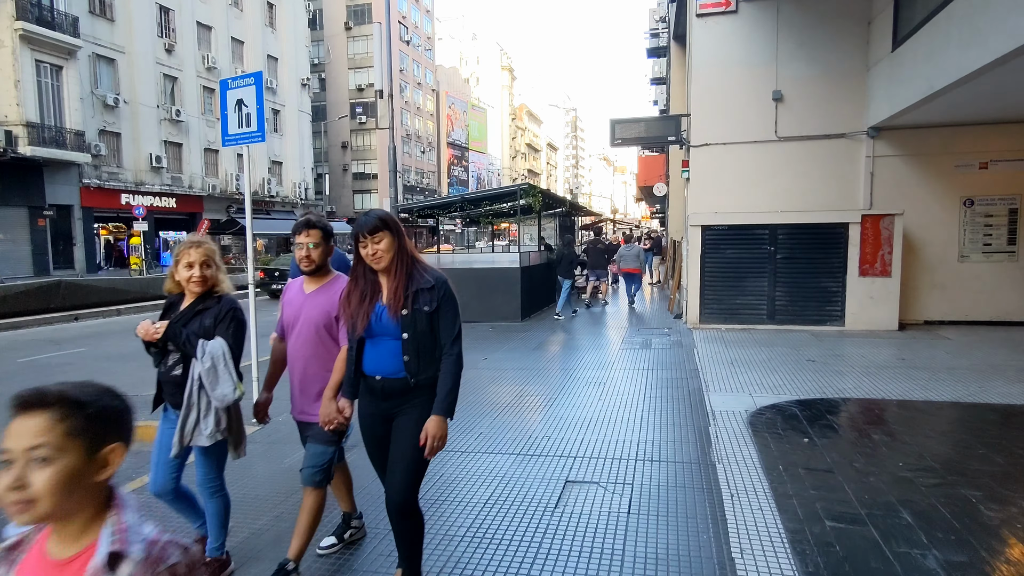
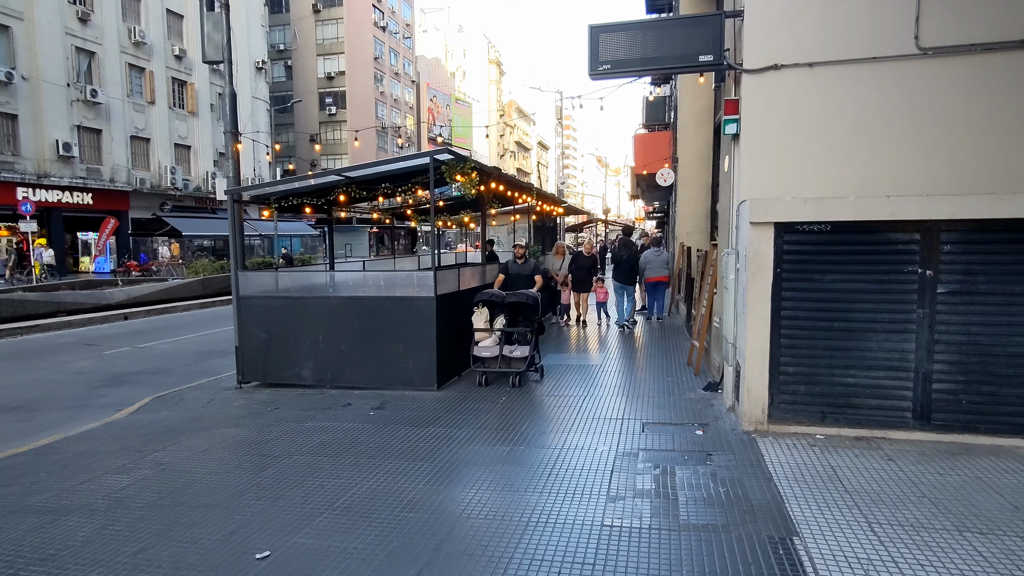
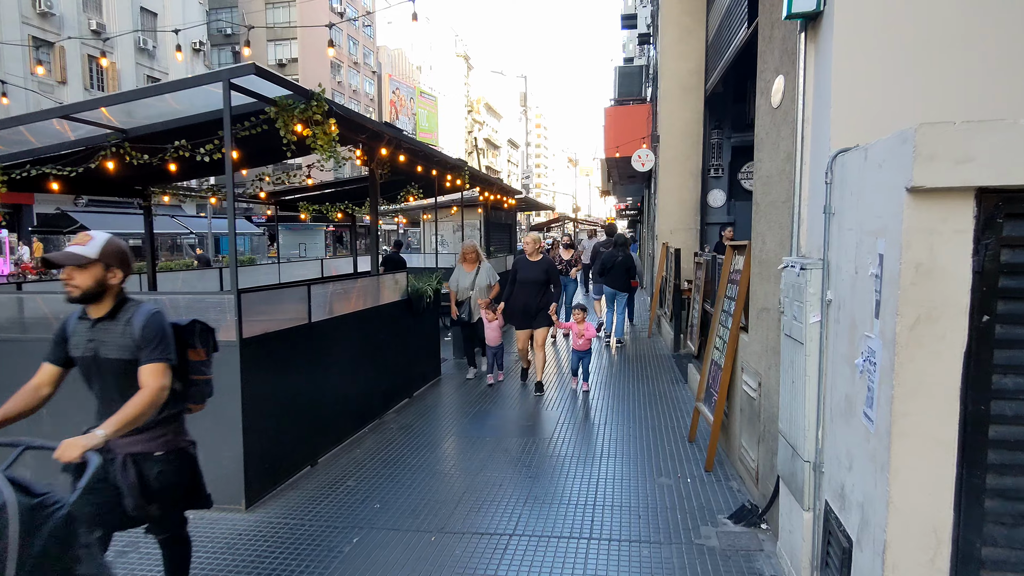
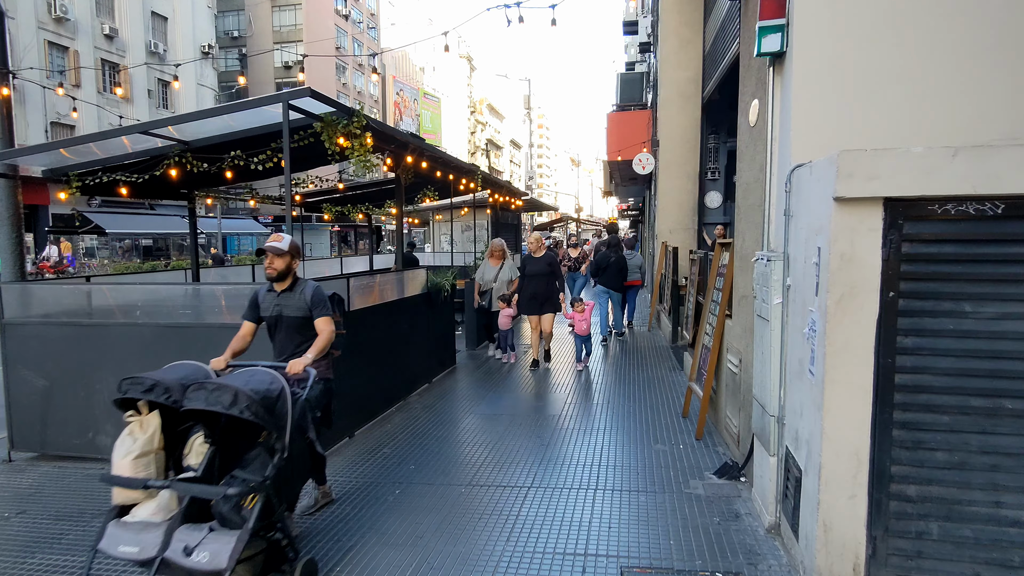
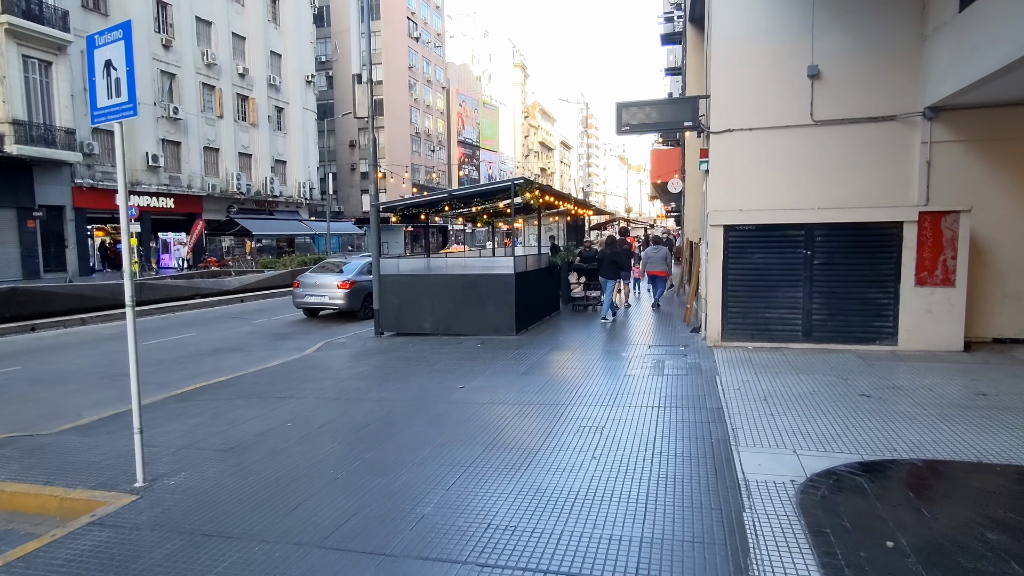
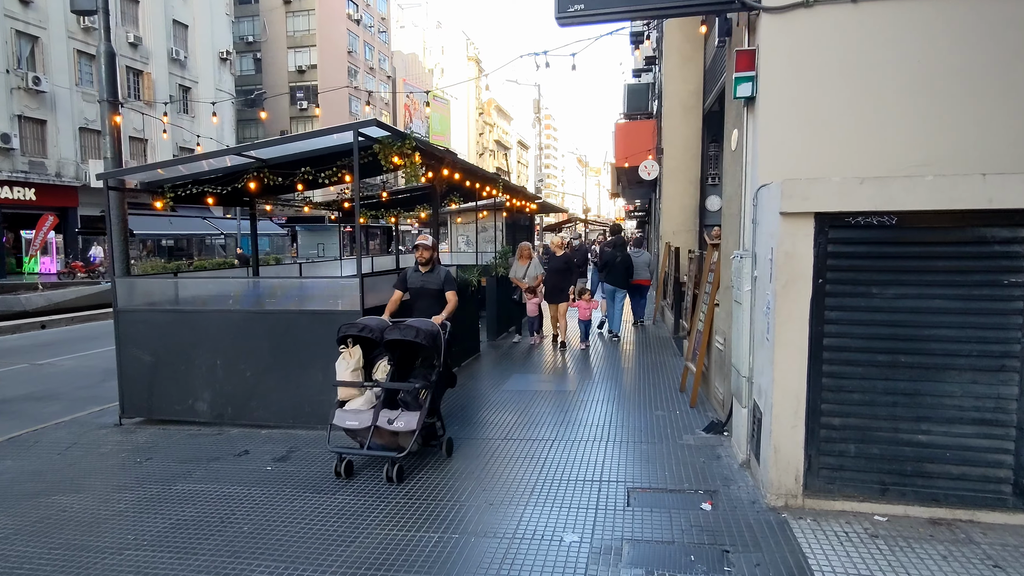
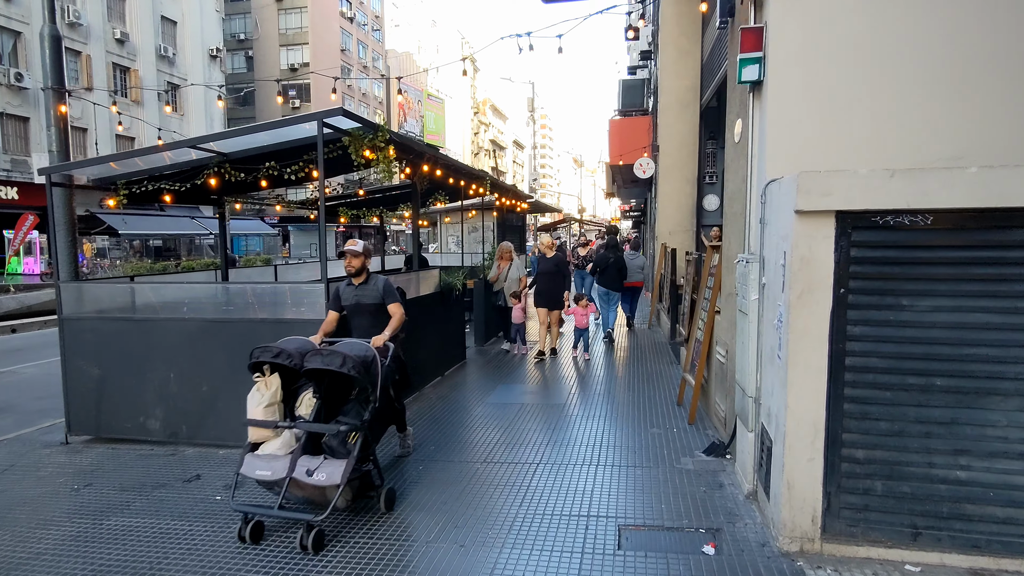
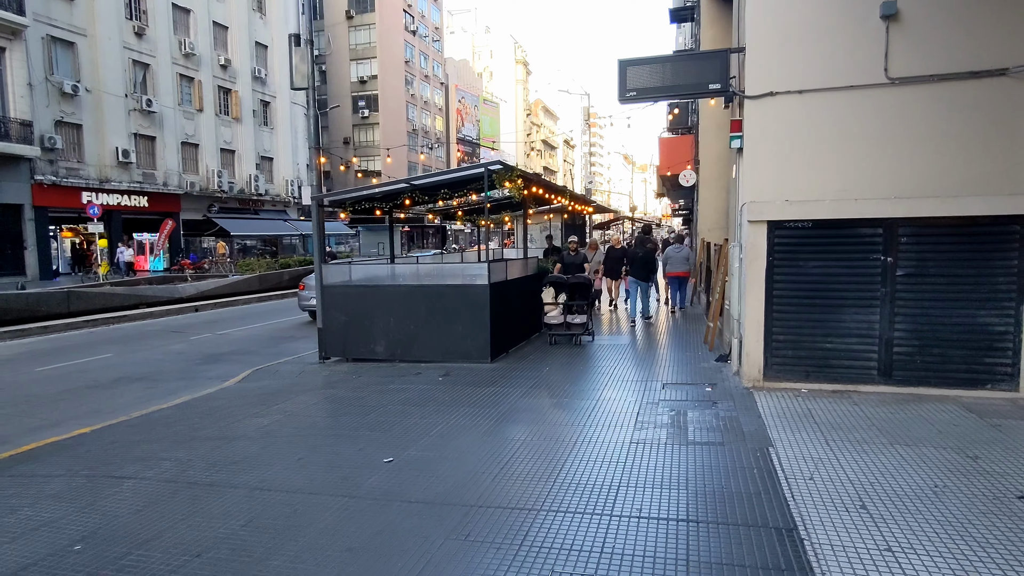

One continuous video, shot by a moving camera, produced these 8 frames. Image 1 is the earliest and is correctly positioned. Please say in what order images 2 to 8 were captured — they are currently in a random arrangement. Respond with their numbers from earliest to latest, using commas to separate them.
5, 8, 2, 6, 7, 4, 3
